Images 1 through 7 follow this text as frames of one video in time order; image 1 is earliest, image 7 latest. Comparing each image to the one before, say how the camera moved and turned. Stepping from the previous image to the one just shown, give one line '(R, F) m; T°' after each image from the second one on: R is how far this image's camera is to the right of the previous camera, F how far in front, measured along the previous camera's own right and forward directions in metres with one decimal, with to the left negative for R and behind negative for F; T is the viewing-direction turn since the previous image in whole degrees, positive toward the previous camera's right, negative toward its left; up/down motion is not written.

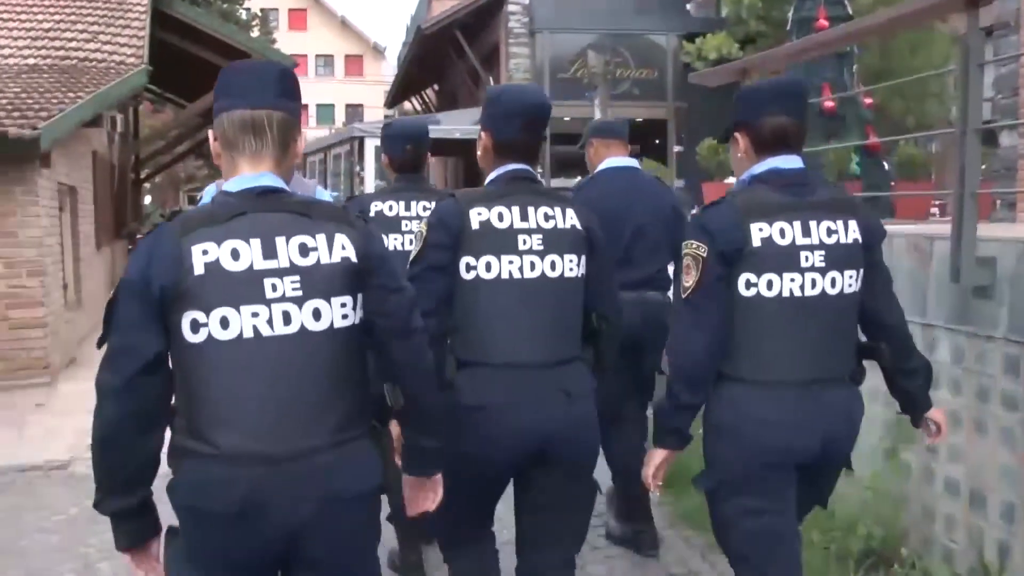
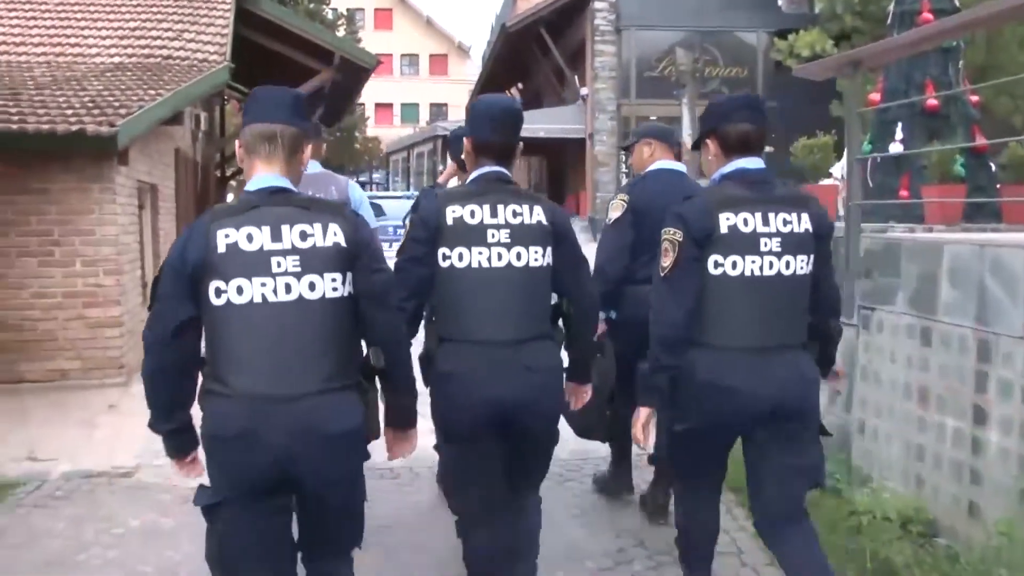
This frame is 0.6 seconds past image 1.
(0.0, +0.3) m; -4°
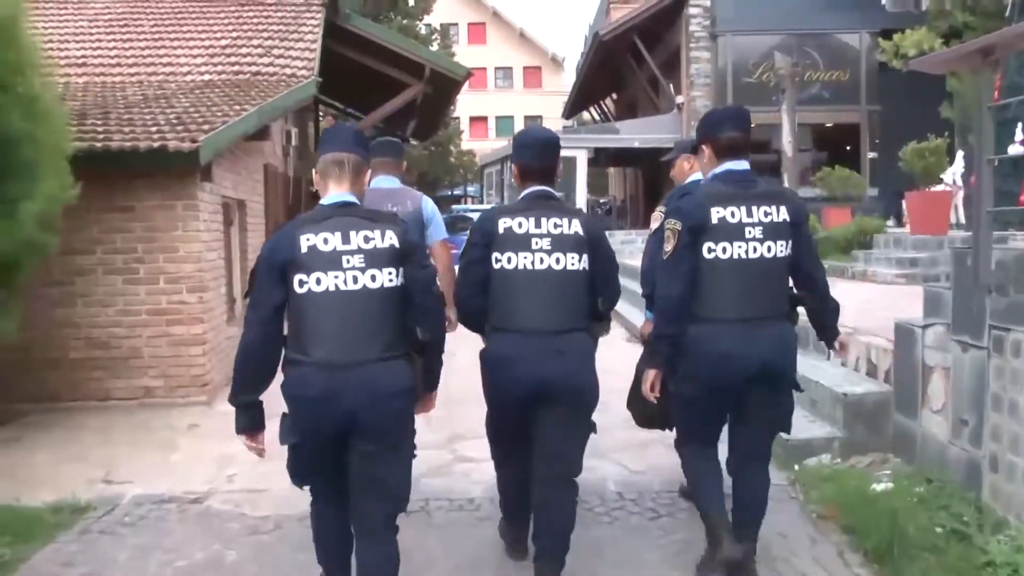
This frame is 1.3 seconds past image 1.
(0.0, +0.3) m; -5°
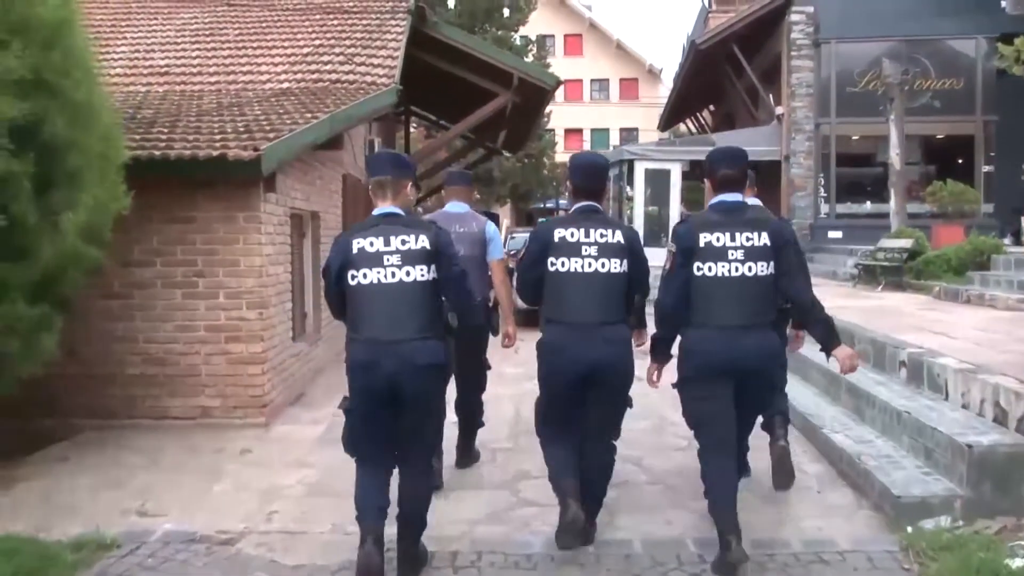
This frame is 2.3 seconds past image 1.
(+0.1, +0.6) m; -5°
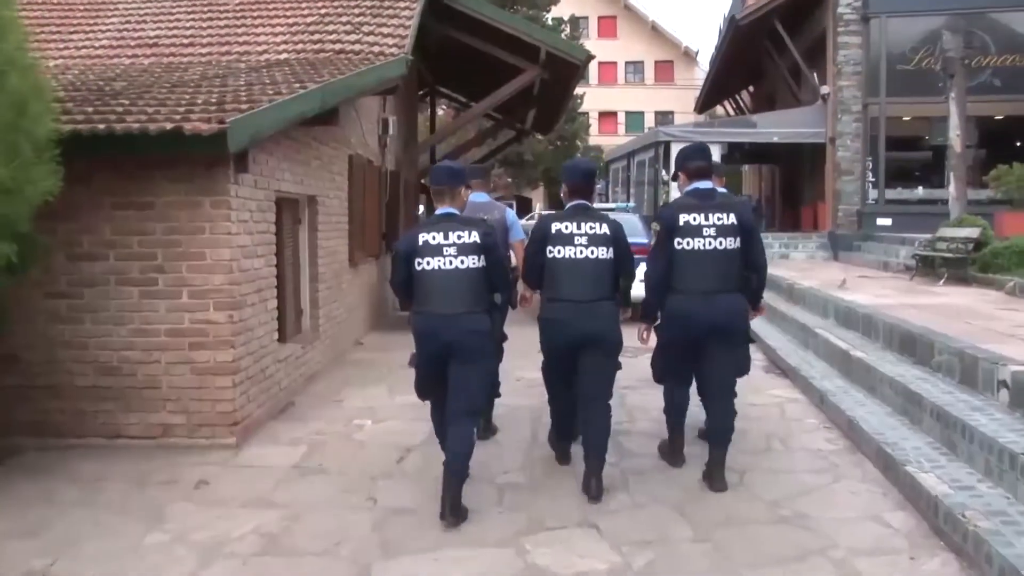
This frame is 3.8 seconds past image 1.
(+0.1, +1.1) m; -2°
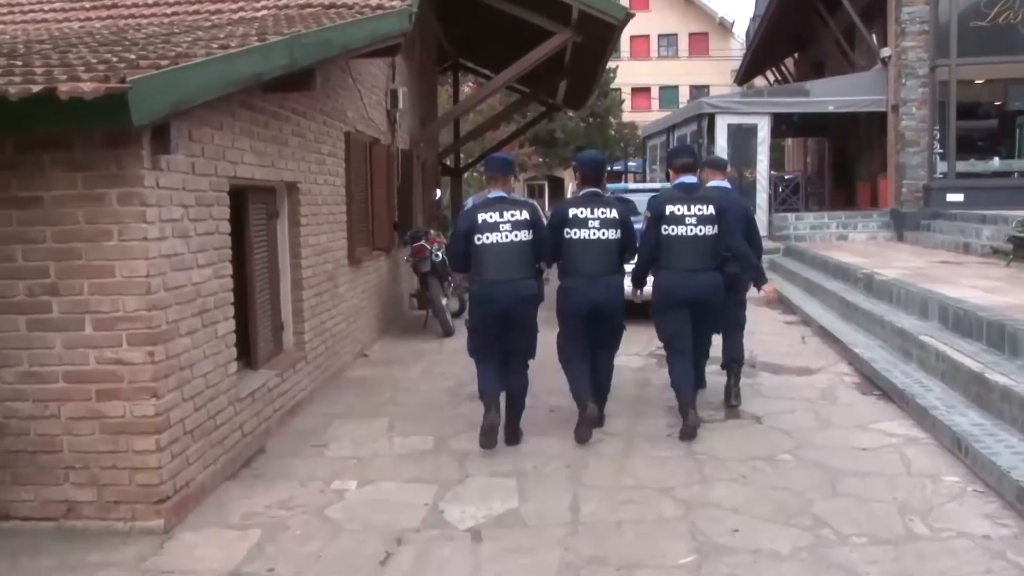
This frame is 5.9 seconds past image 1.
(0.0, +1.7) m; -2°
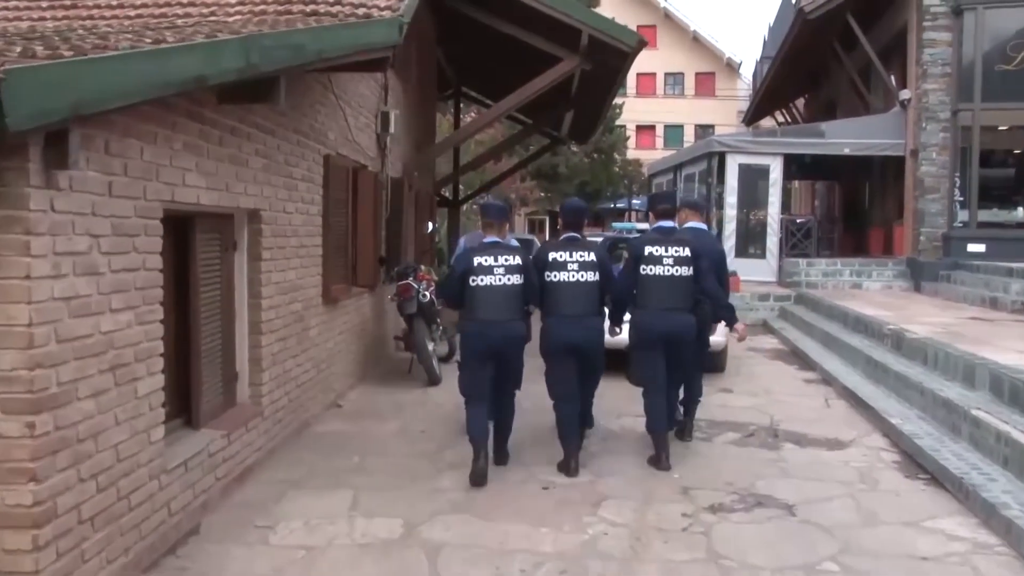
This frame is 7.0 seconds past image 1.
(0.0, +1.0) m; 0°
